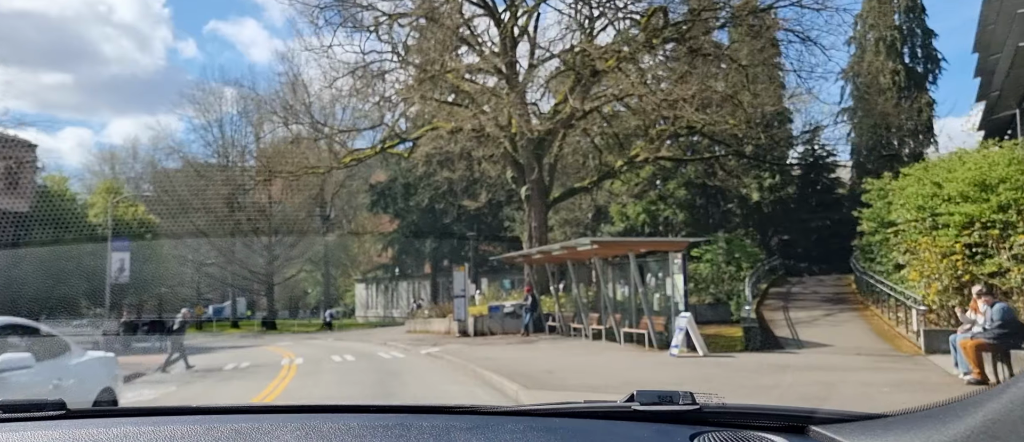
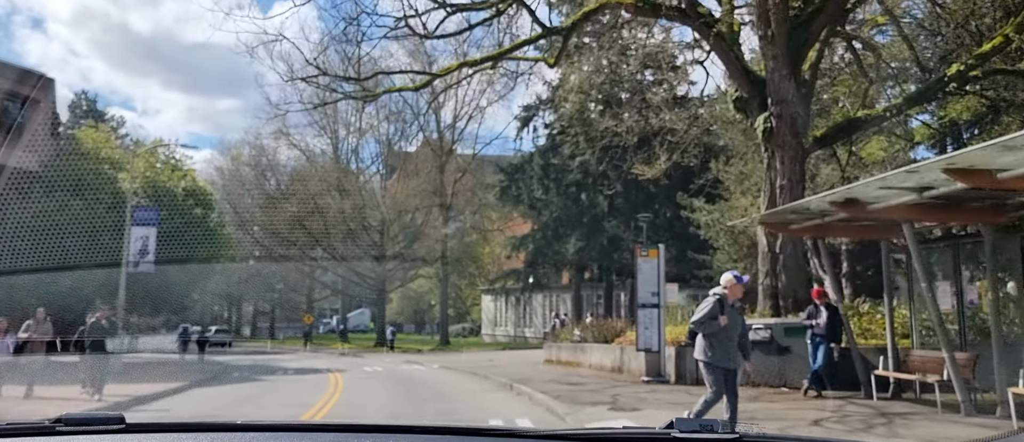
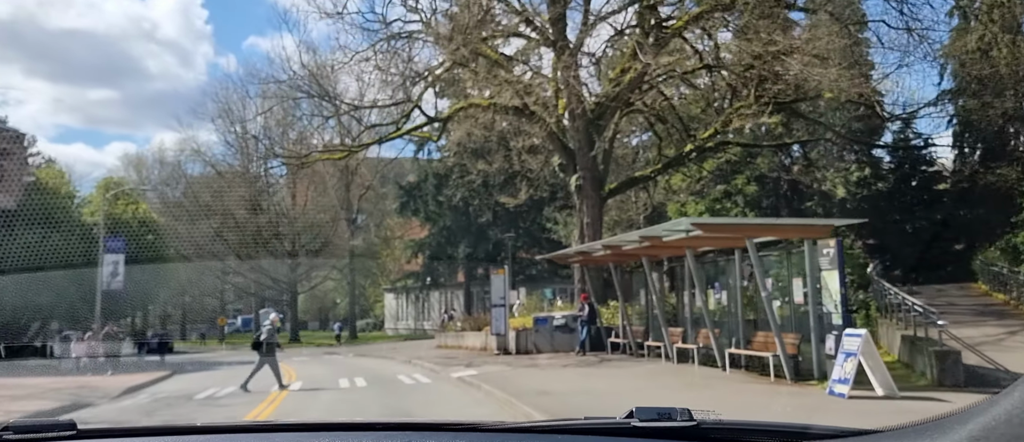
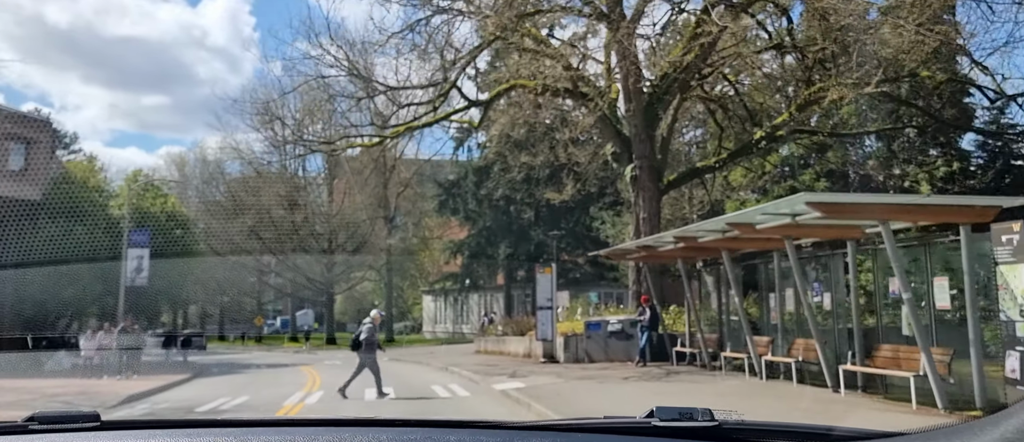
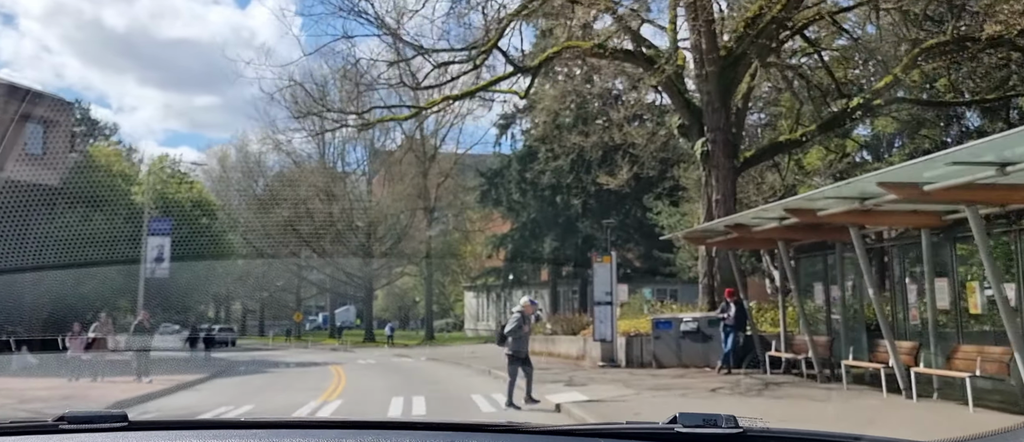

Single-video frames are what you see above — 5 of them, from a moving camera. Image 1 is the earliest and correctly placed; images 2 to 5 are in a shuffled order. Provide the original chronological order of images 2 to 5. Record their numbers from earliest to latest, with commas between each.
3, 4, 5, 2
